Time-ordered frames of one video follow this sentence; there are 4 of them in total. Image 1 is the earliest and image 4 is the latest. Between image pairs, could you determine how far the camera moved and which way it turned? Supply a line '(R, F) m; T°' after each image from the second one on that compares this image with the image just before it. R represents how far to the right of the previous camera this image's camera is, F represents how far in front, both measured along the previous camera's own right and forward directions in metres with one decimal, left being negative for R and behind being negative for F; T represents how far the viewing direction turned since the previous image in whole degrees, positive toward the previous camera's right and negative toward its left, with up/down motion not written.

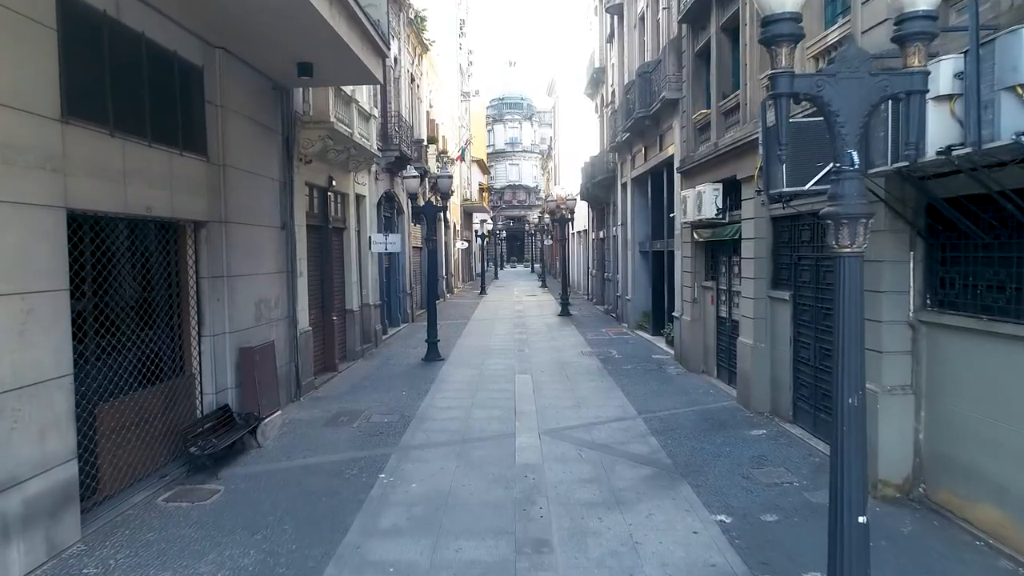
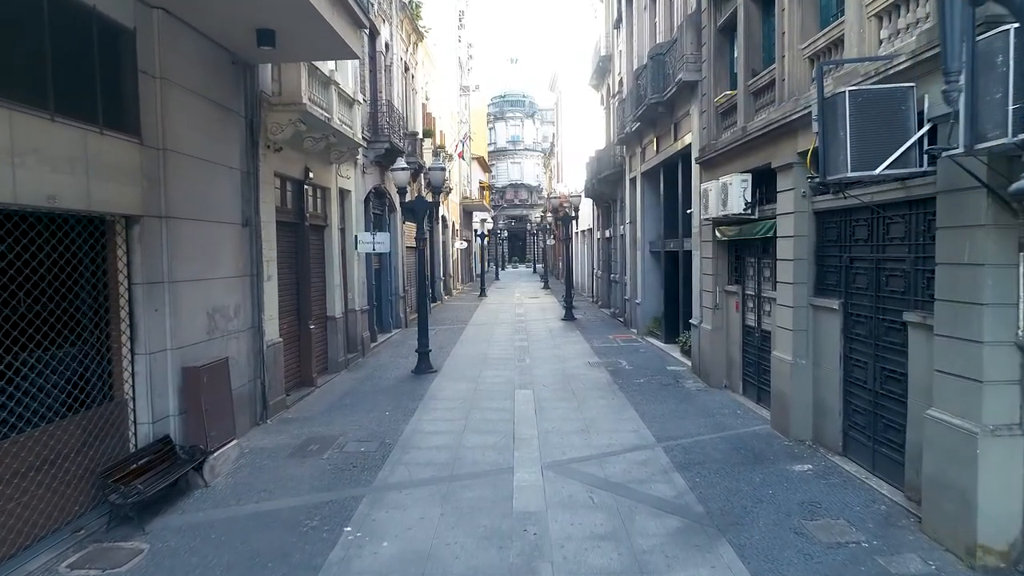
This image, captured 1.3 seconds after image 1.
(+0.1, +1.4) m; 0°
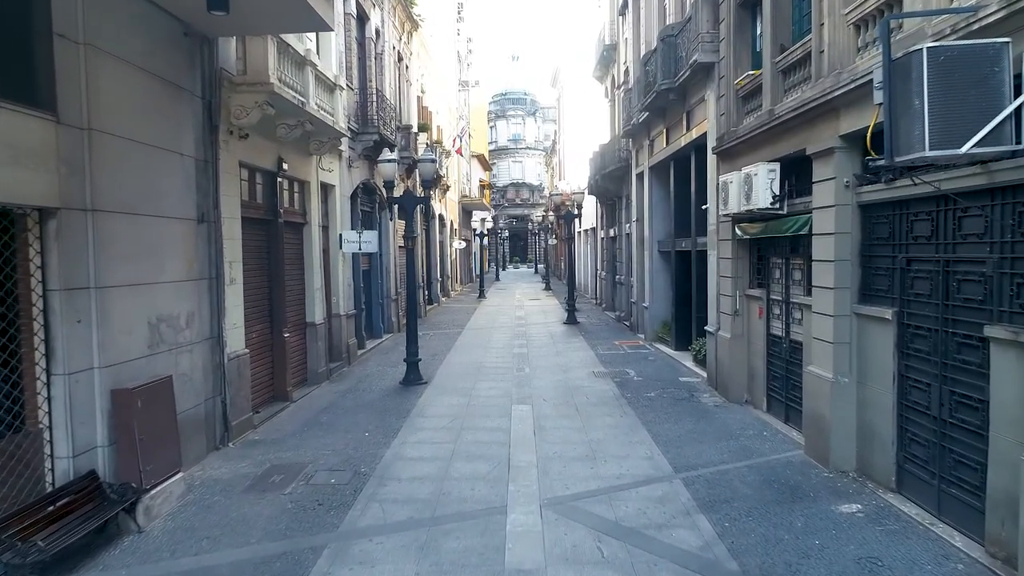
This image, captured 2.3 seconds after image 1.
(+0.1, +1.1) m; 0°
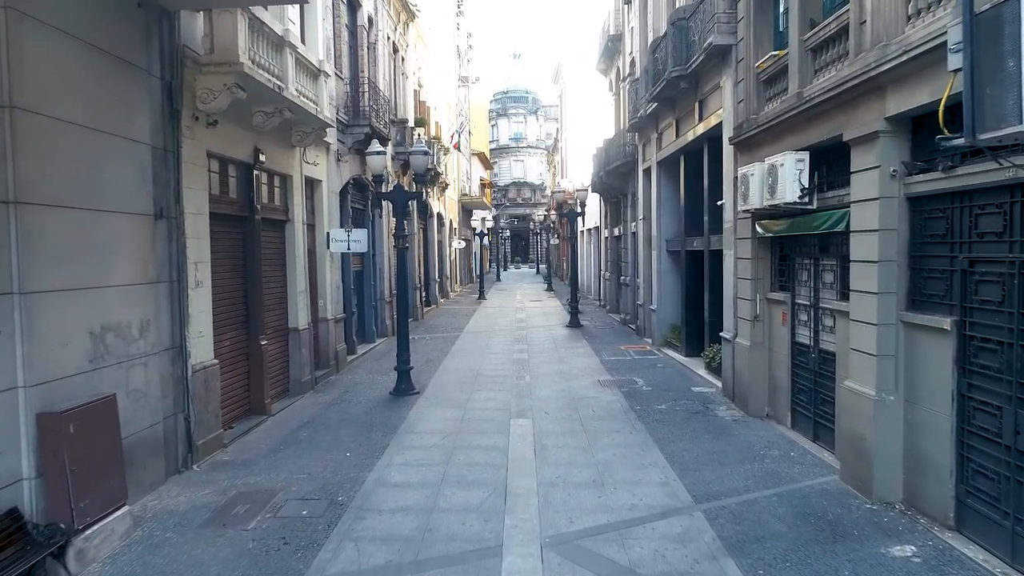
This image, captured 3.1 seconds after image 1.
(0.0, +0.9) m; 0°
